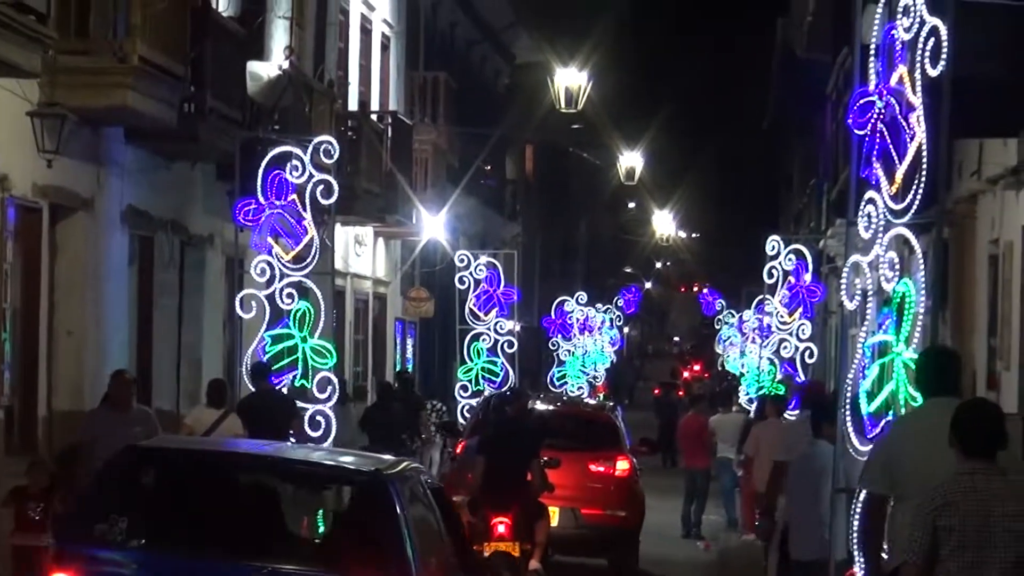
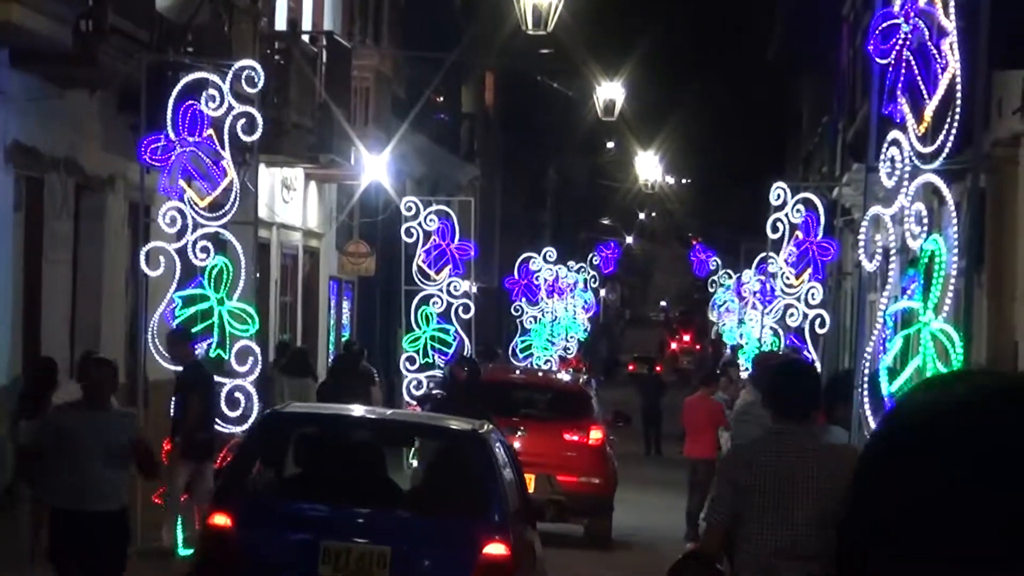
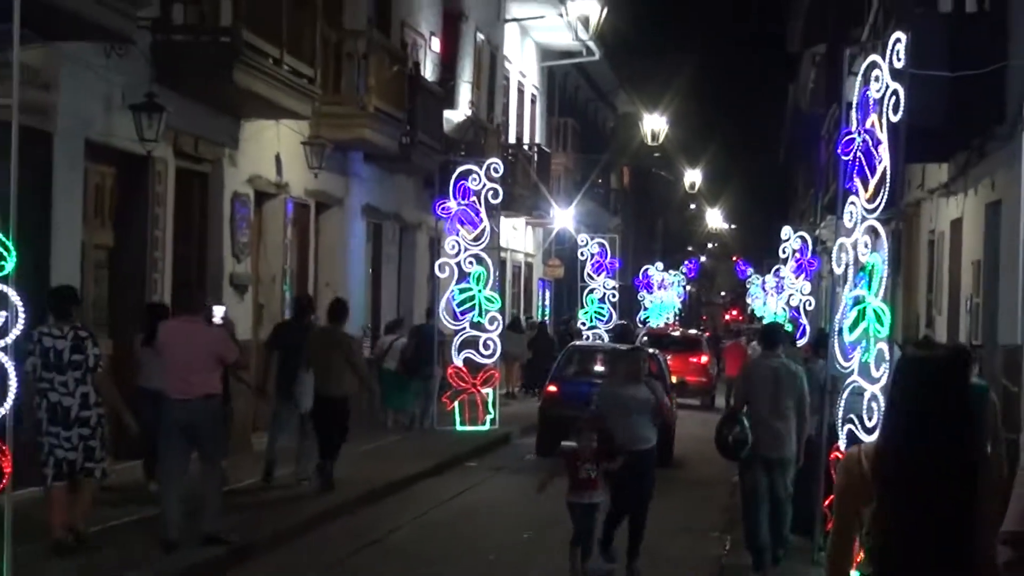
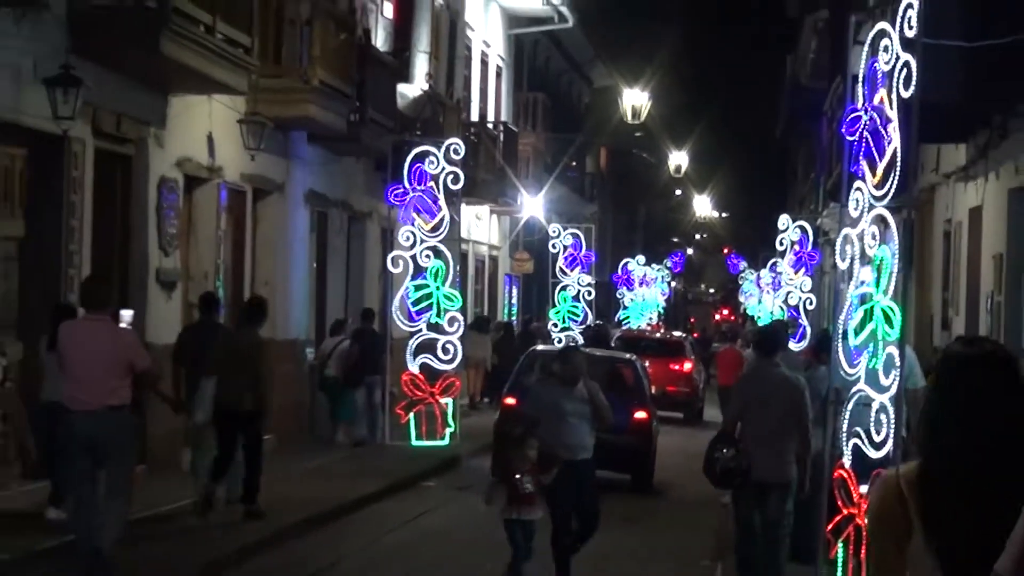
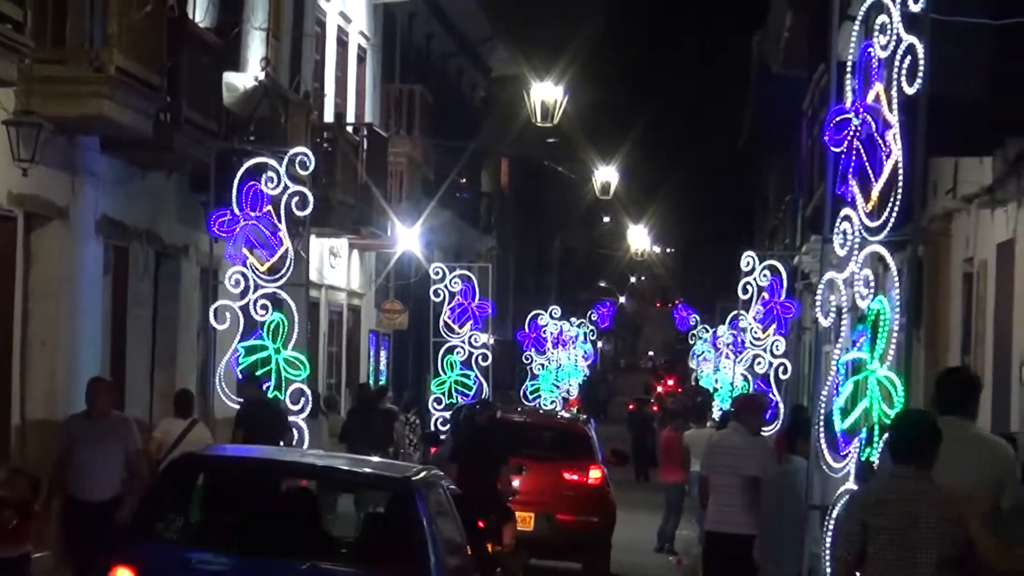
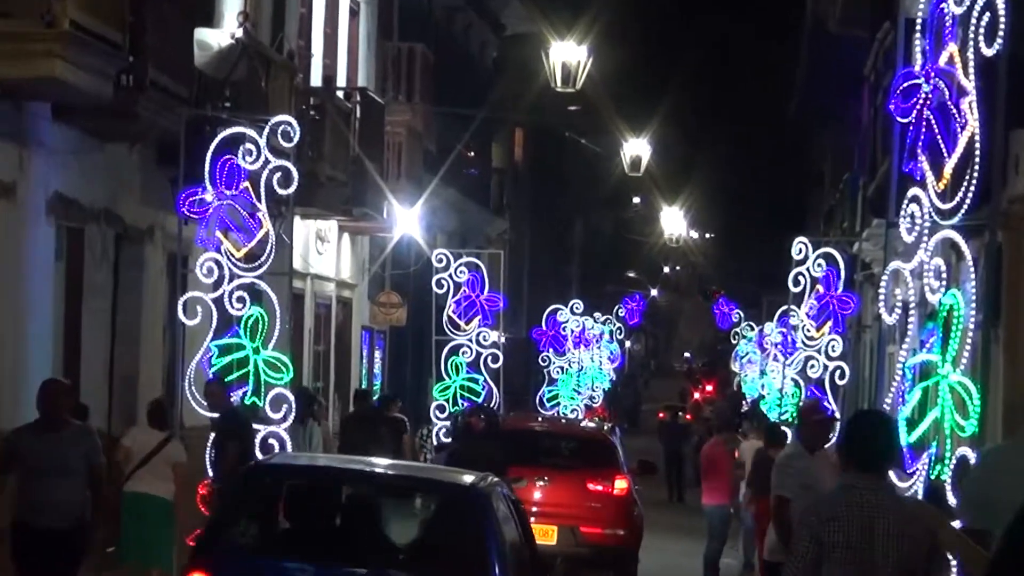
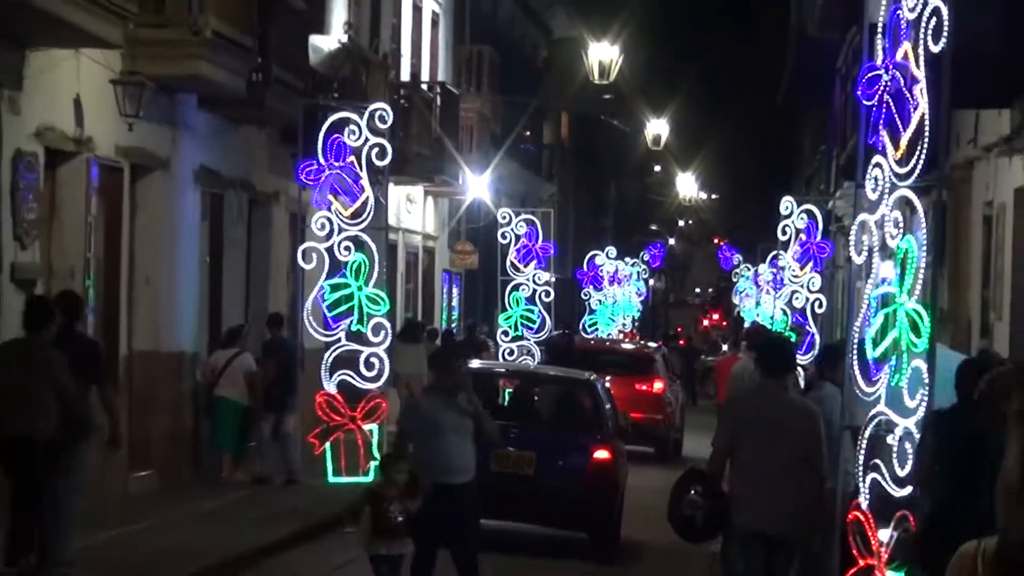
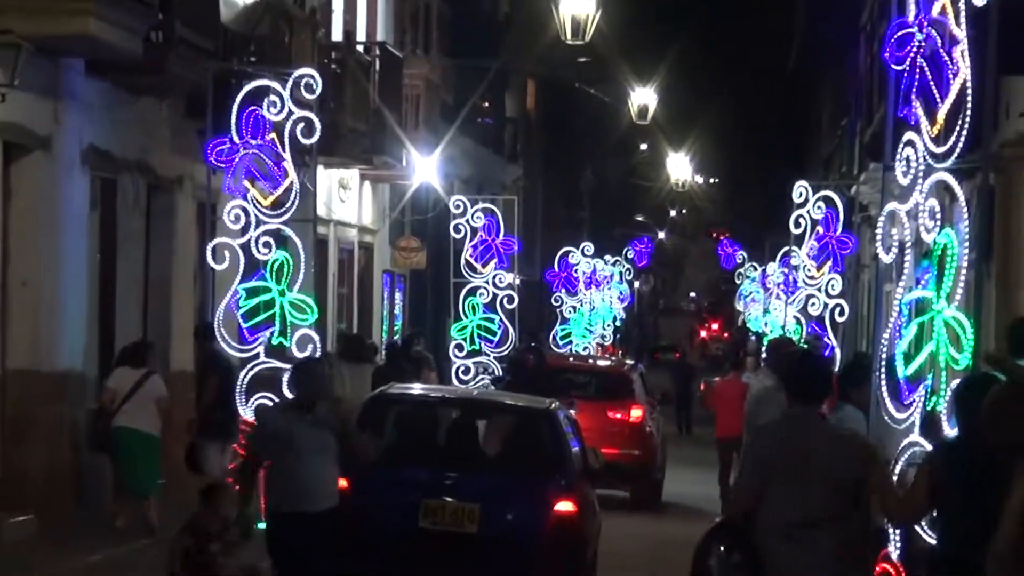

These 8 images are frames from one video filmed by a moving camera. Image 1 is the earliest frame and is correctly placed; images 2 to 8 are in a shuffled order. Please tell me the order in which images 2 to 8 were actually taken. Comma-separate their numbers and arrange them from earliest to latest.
5, 6, 2, 8, 7, 4, 3
